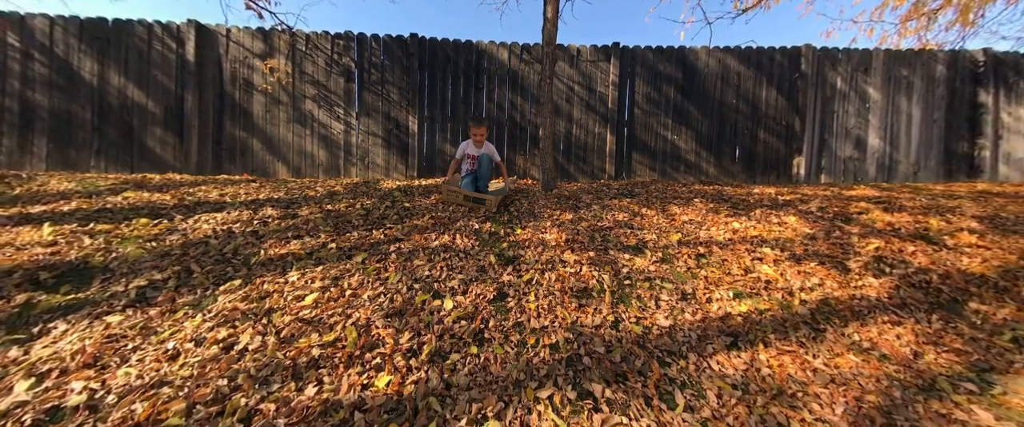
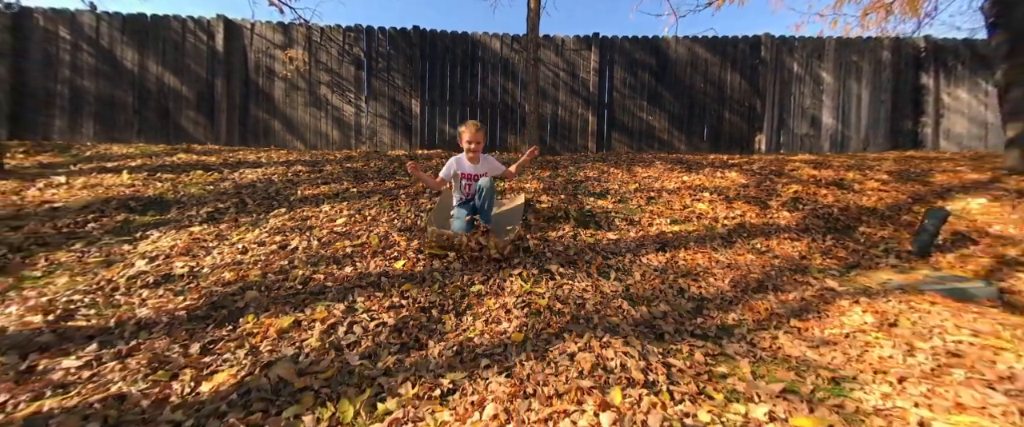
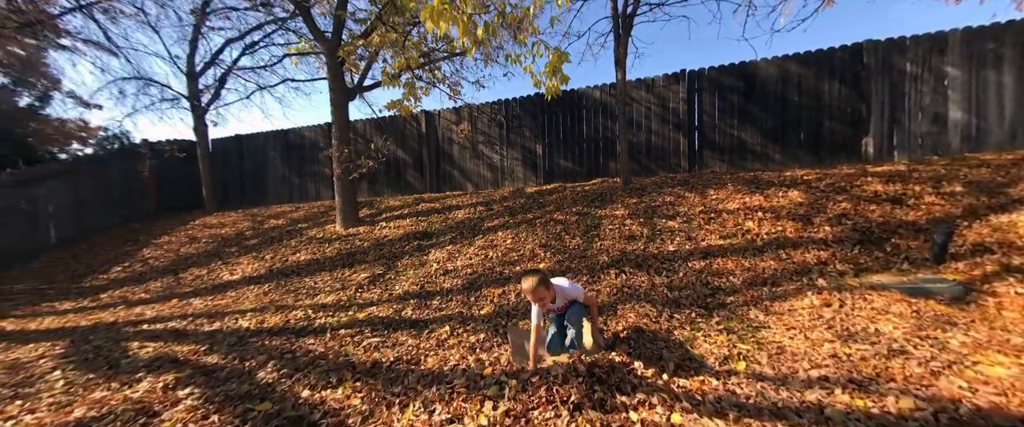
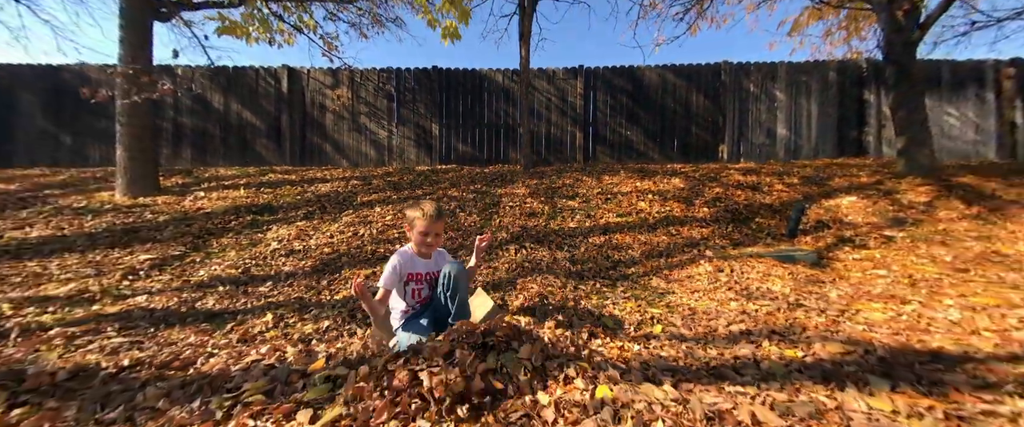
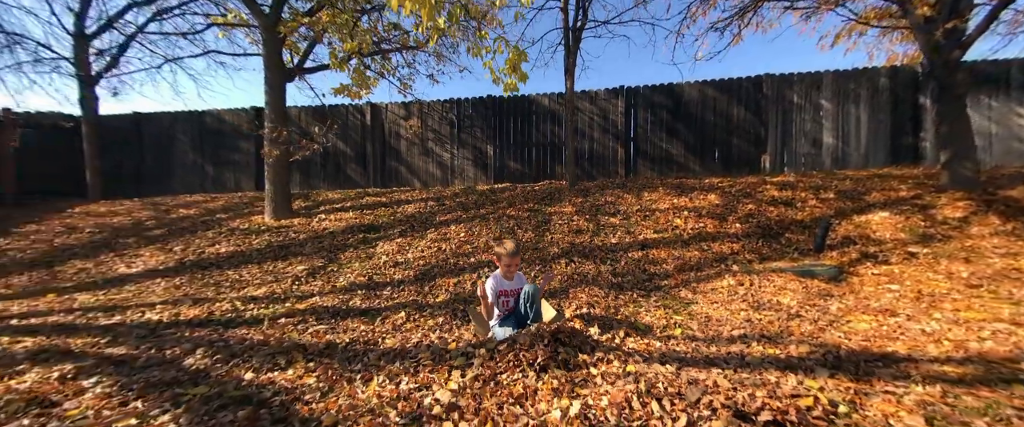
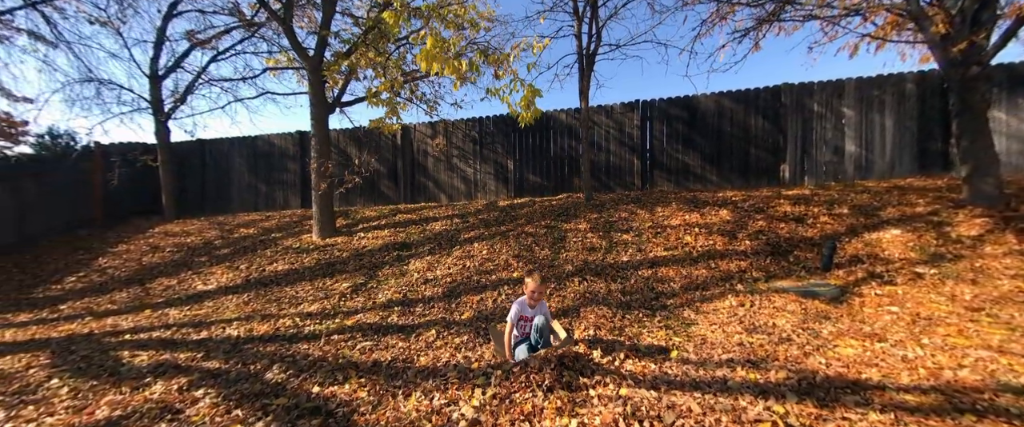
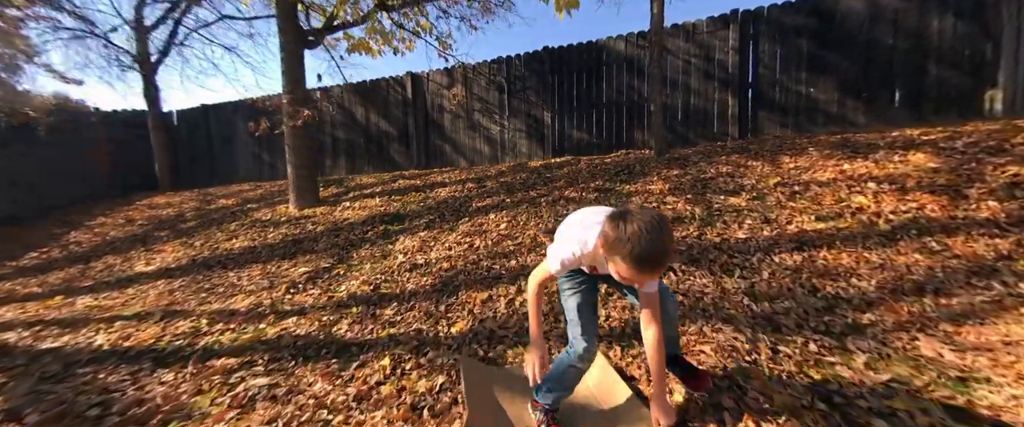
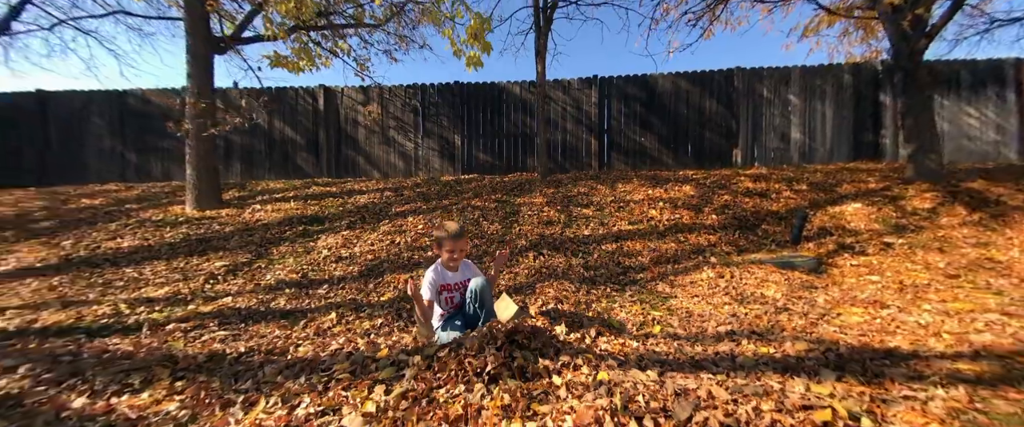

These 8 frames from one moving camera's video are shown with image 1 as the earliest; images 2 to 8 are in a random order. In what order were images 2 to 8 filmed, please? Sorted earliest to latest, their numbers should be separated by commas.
2, 4, 8, 5, 6, 3, 7
